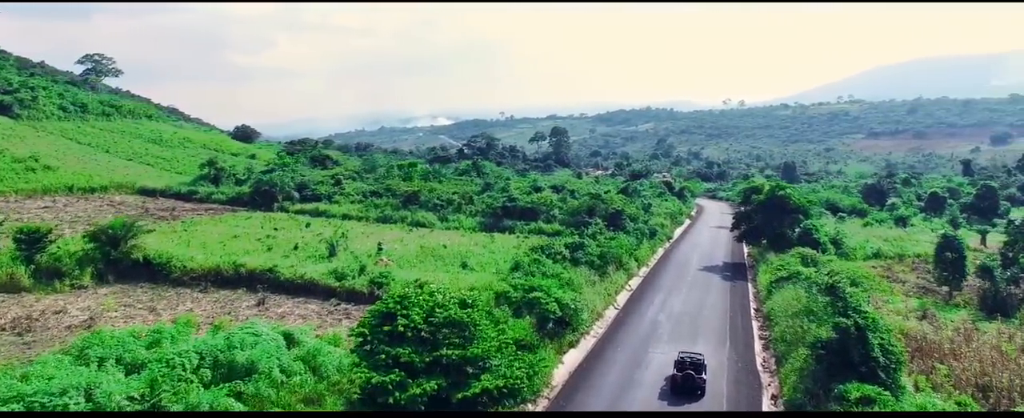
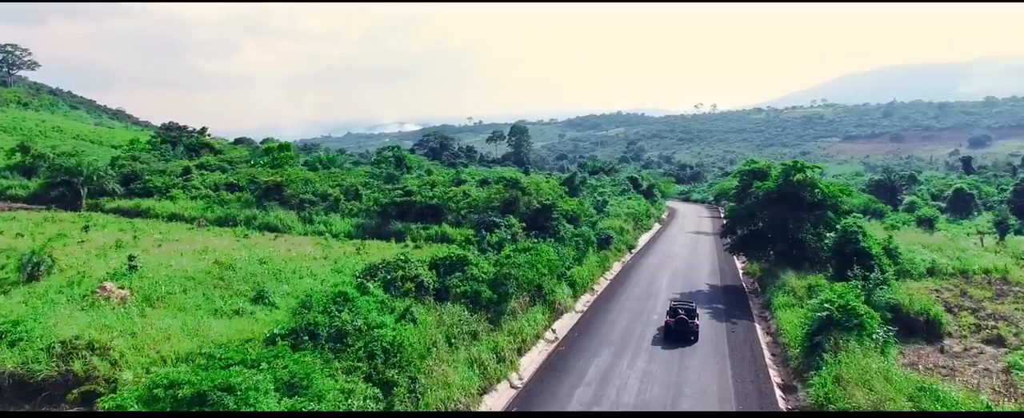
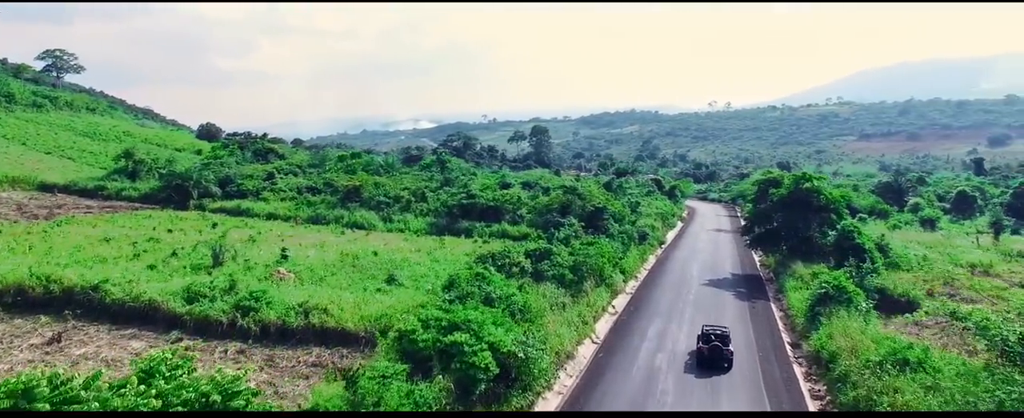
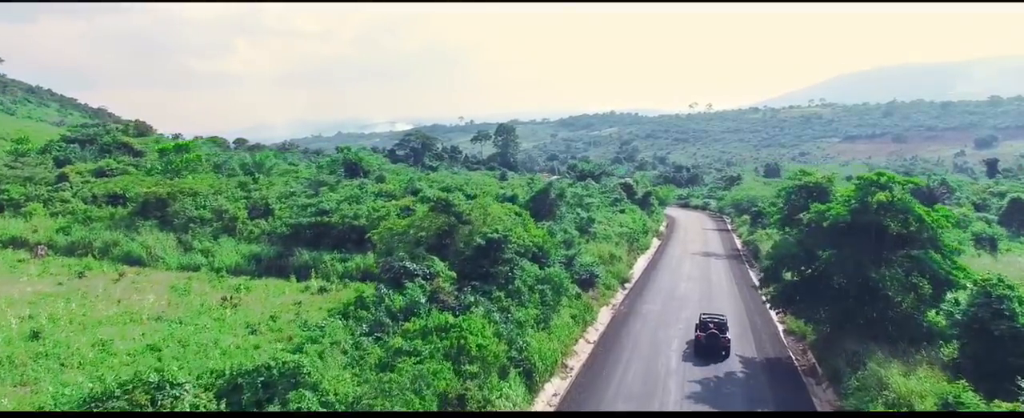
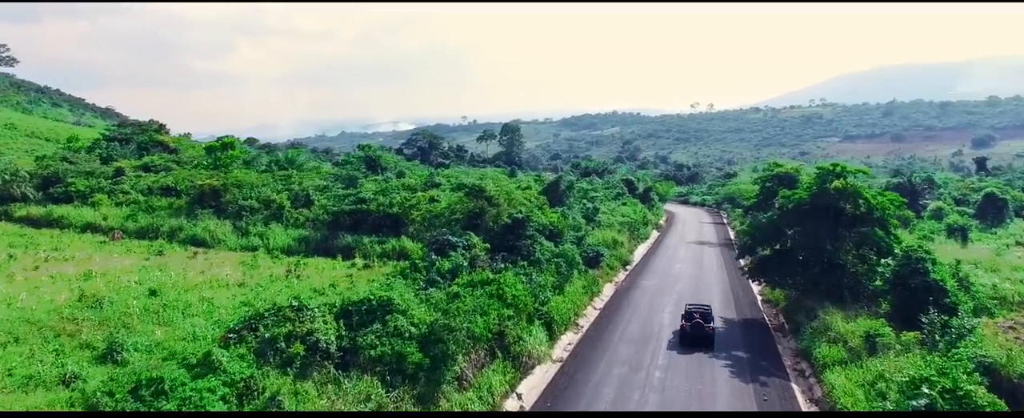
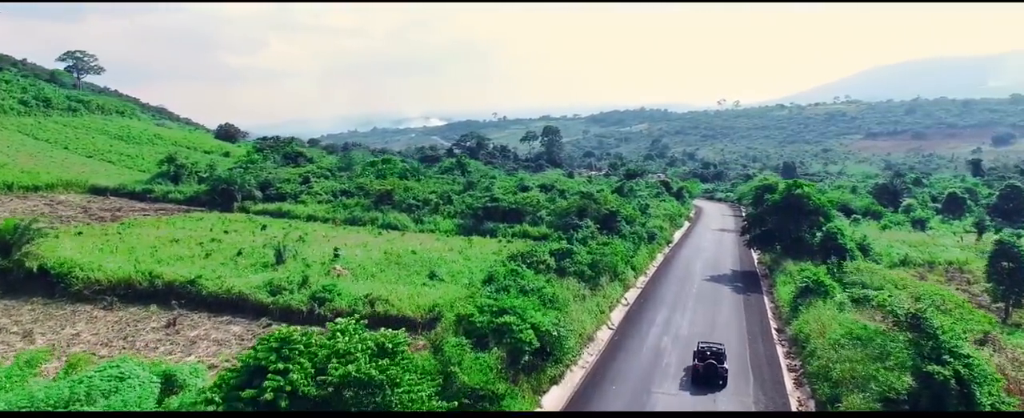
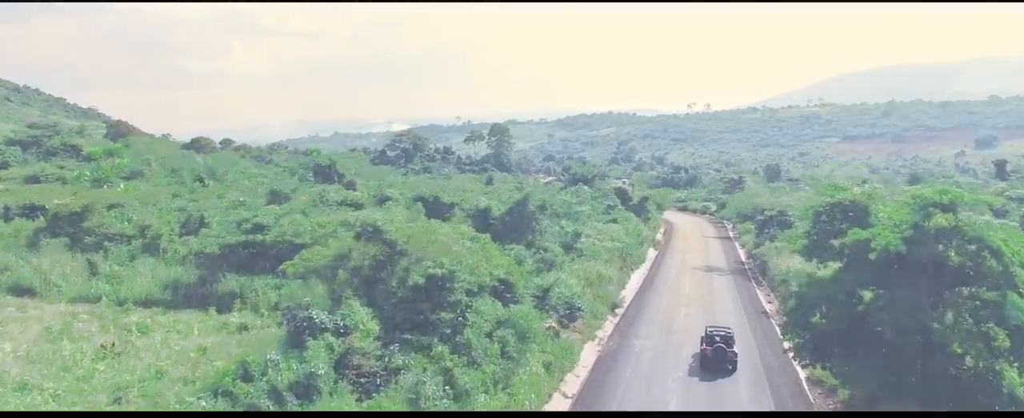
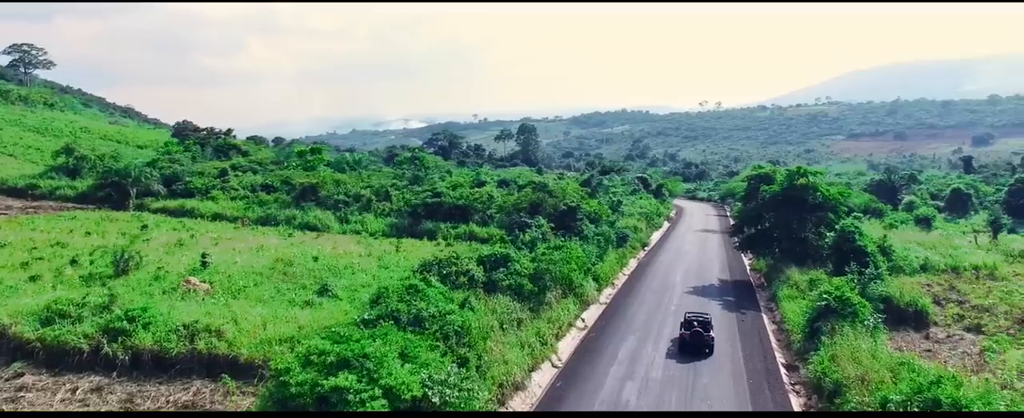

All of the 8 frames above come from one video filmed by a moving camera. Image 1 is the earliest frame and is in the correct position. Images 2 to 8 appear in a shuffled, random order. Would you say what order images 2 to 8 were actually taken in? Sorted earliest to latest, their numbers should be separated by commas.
6, 3, 8, 2, 5, 4, 7
